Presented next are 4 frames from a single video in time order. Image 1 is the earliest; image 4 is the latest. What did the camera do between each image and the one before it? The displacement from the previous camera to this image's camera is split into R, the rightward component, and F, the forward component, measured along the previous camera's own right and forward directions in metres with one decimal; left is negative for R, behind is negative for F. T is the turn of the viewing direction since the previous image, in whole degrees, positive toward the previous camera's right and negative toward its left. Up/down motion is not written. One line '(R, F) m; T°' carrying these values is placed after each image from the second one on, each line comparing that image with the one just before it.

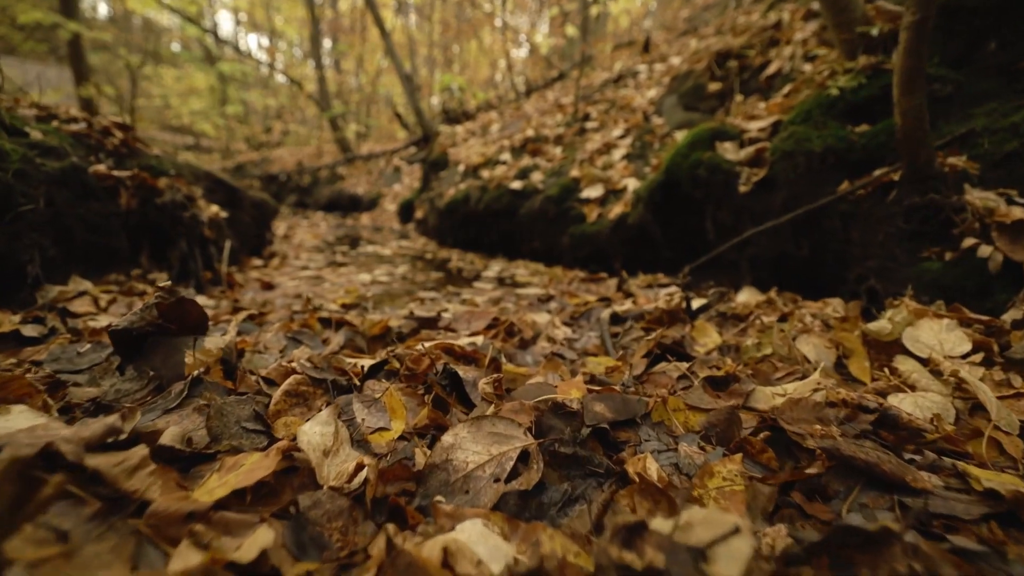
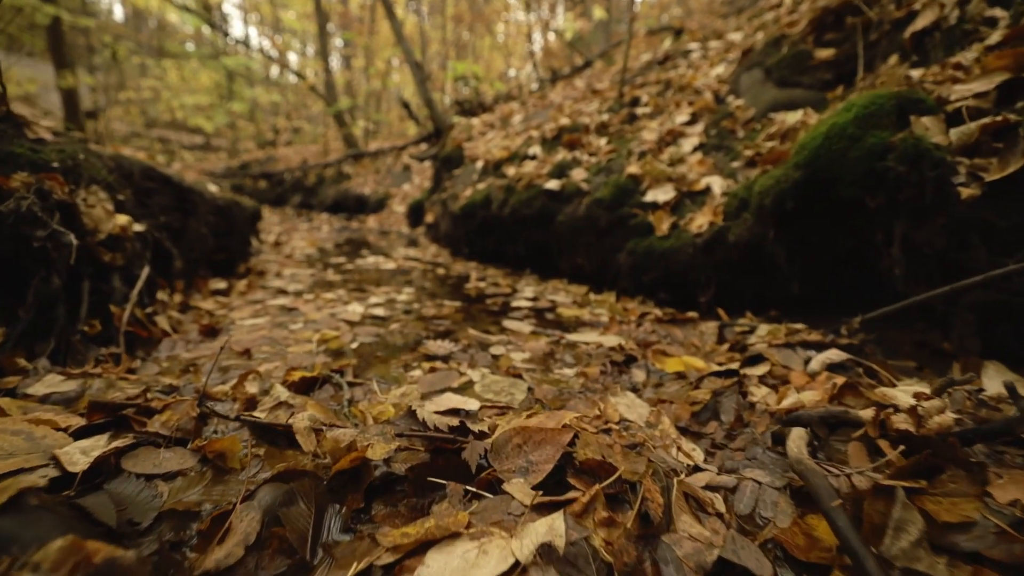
(-0.2, +1.1) m; -1°
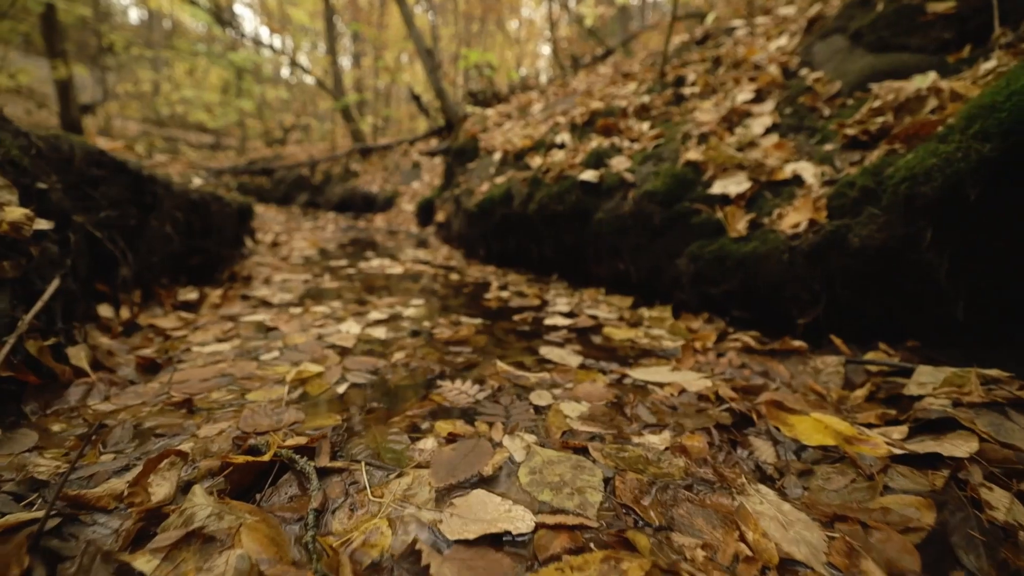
(-0.1, +0.6) m; -1°
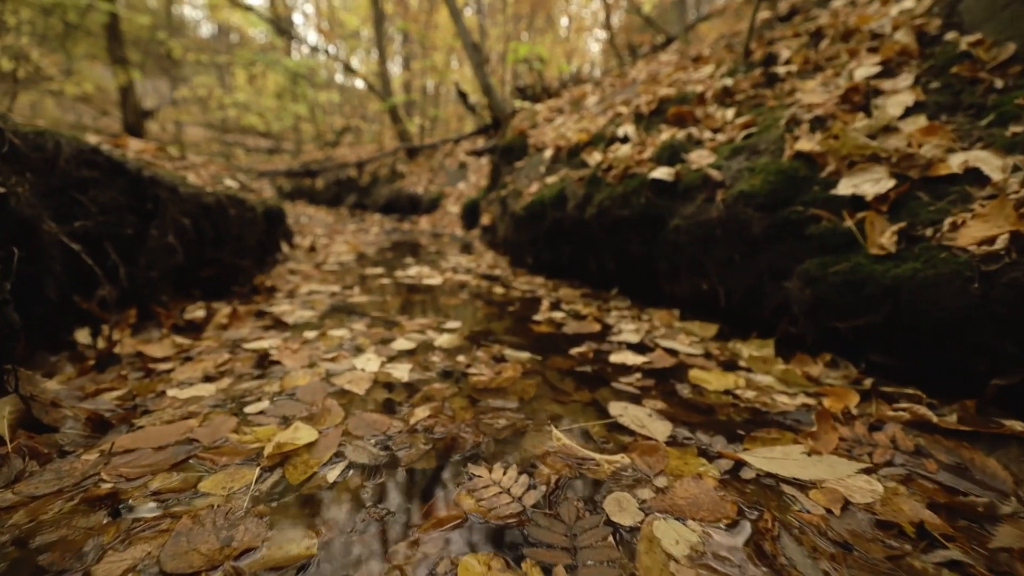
(0.0, +0.5) m; -5°
